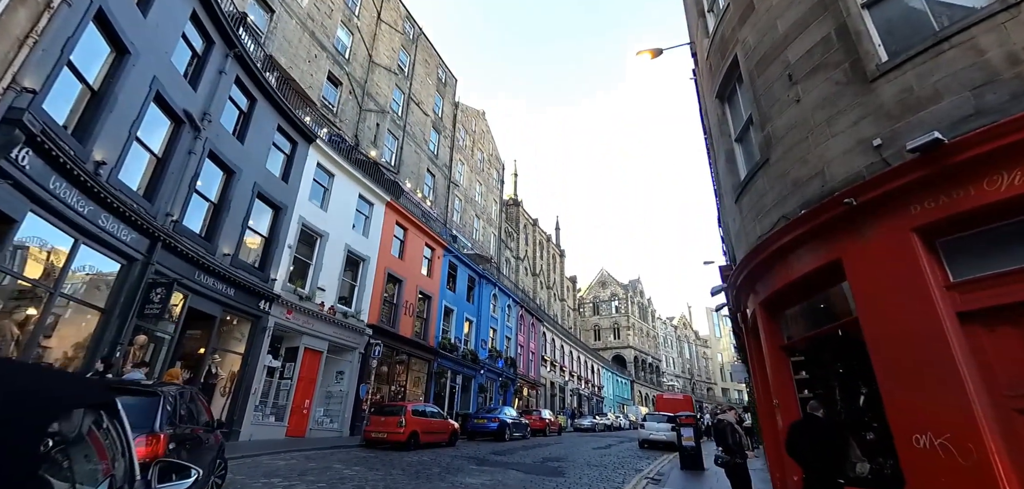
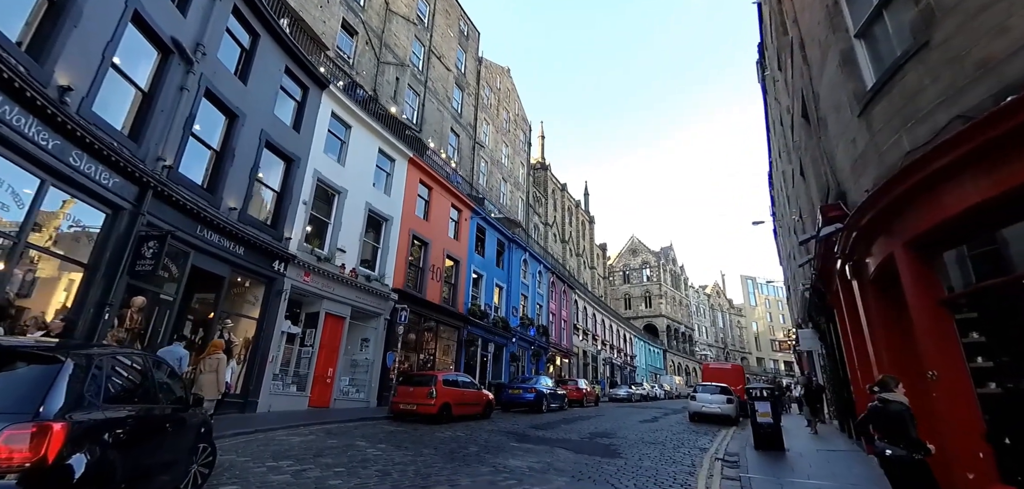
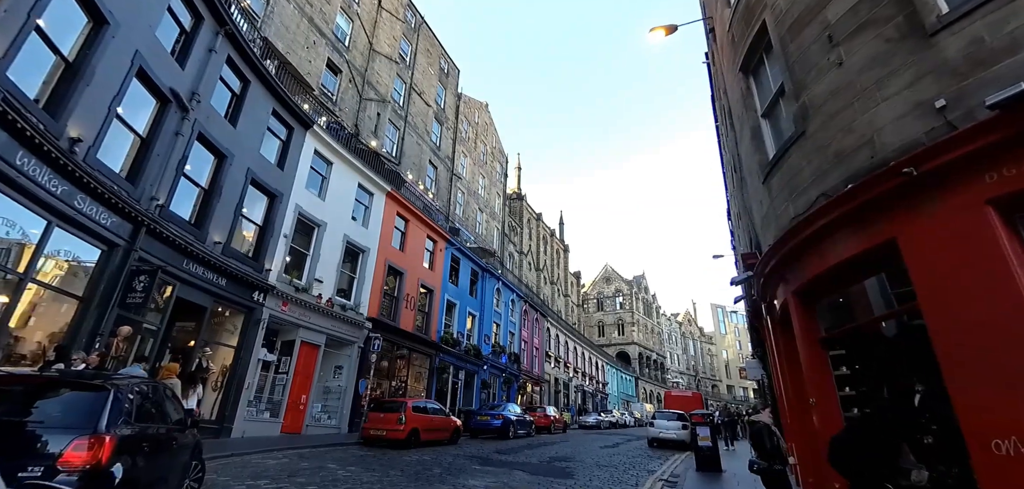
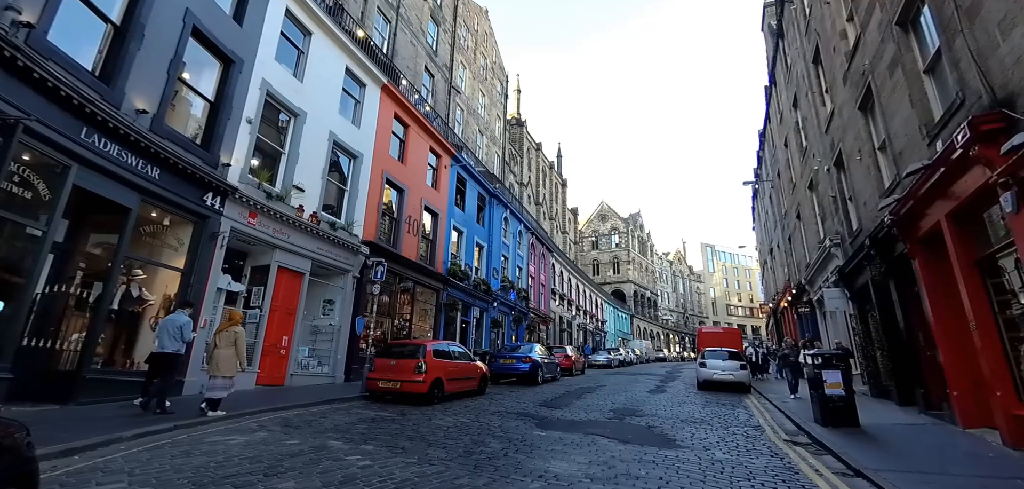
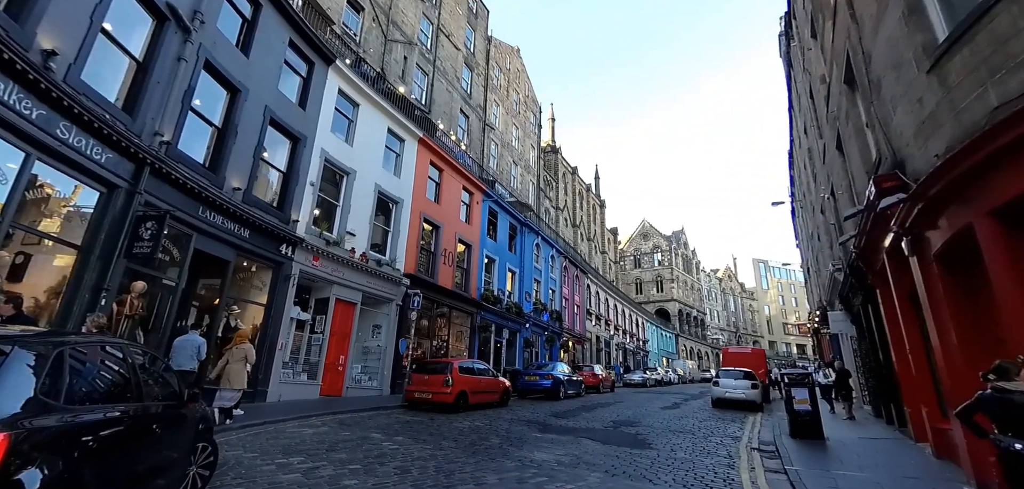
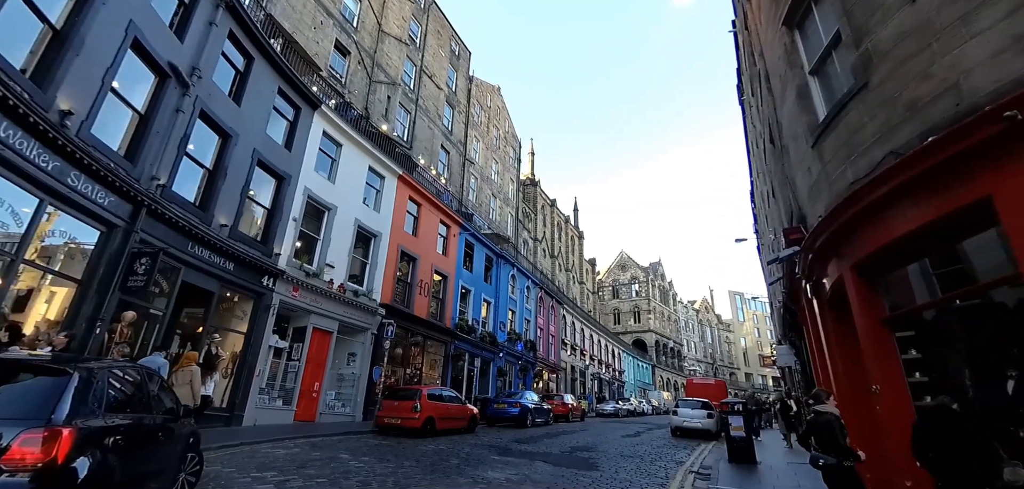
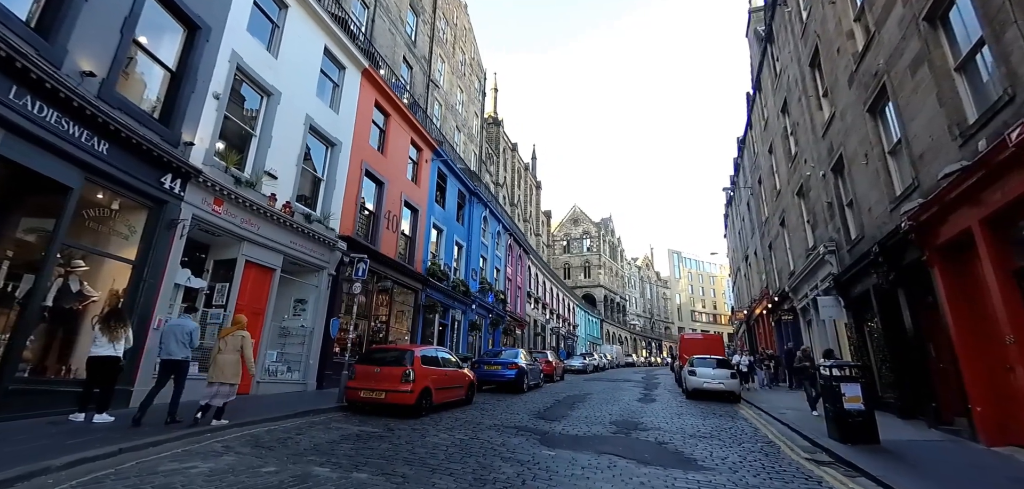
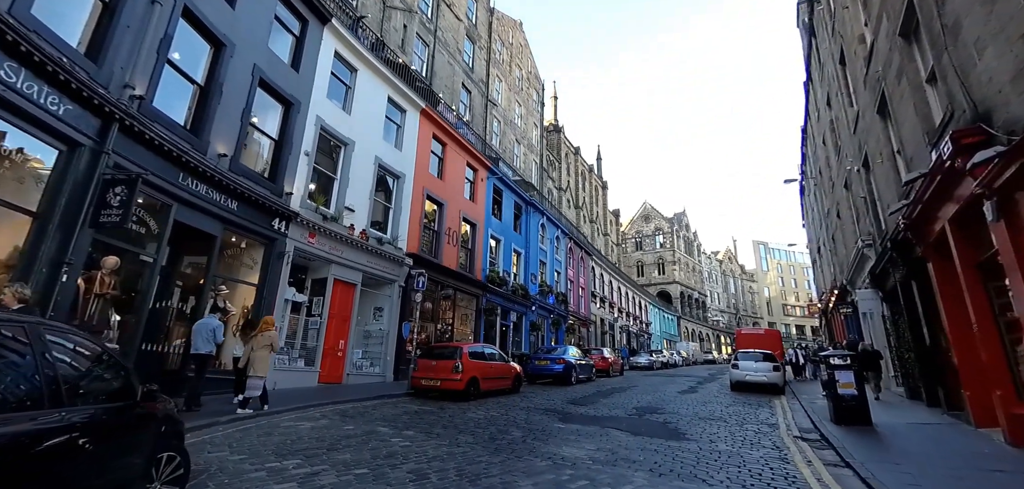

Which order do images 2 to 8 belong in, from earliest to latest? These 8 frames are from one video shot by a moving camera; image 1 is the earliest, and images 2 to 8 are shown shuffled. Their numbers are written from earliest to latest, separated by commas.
3, 6, 2, 5, 8, 4, 7
